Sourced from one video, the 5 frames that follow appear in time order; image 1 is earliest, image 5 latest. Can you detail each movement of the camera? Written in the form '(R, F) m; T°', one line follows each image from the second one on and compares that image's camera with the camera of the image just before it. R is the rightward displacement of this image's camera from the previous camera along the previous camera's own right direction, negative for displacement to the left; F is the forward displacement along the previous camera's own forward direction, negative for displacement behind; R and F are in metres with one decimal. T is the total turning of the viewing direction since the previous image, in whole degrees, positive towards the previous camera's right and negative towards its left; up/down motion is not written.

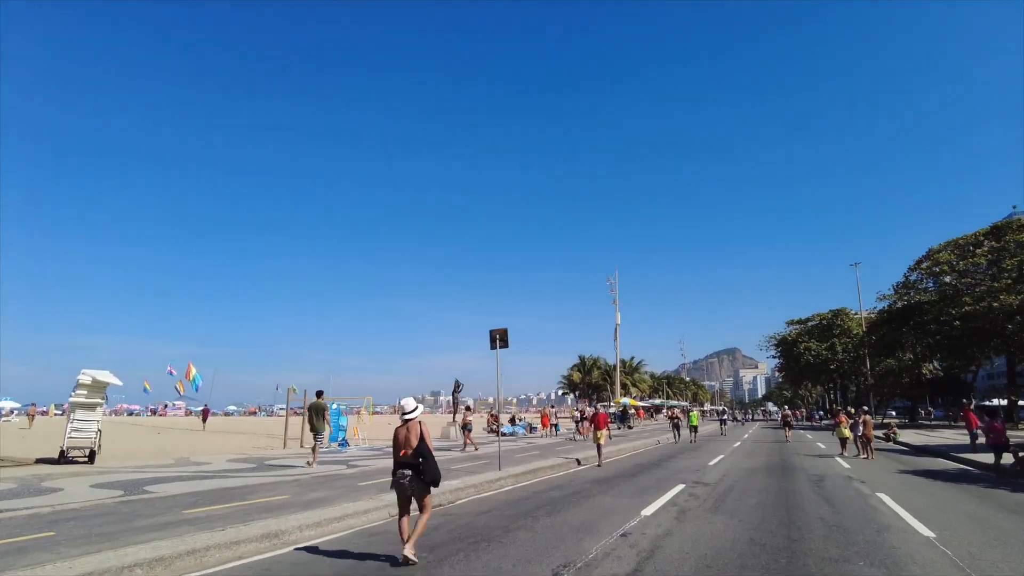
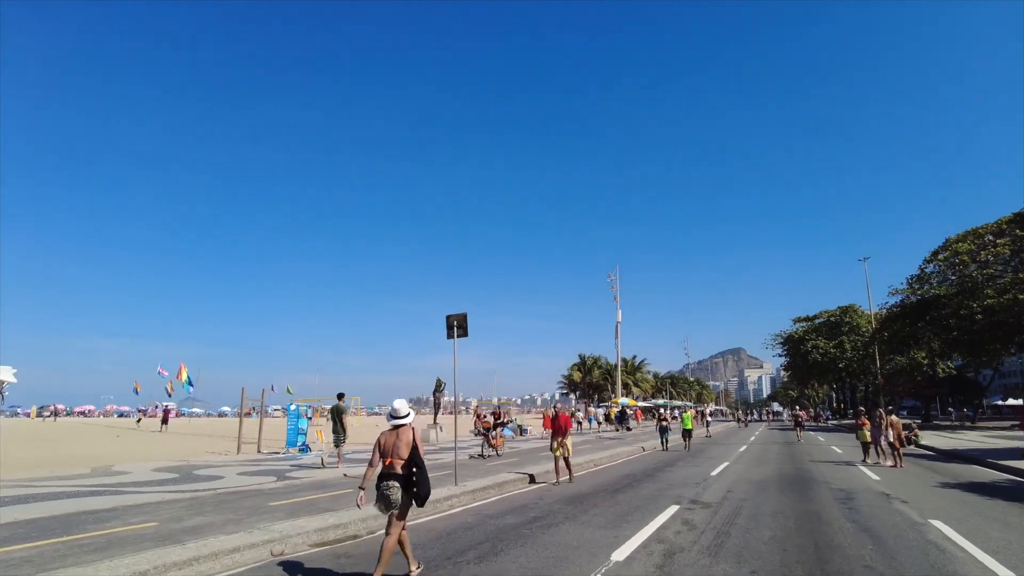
(+1.0, +2.7) m; 0°
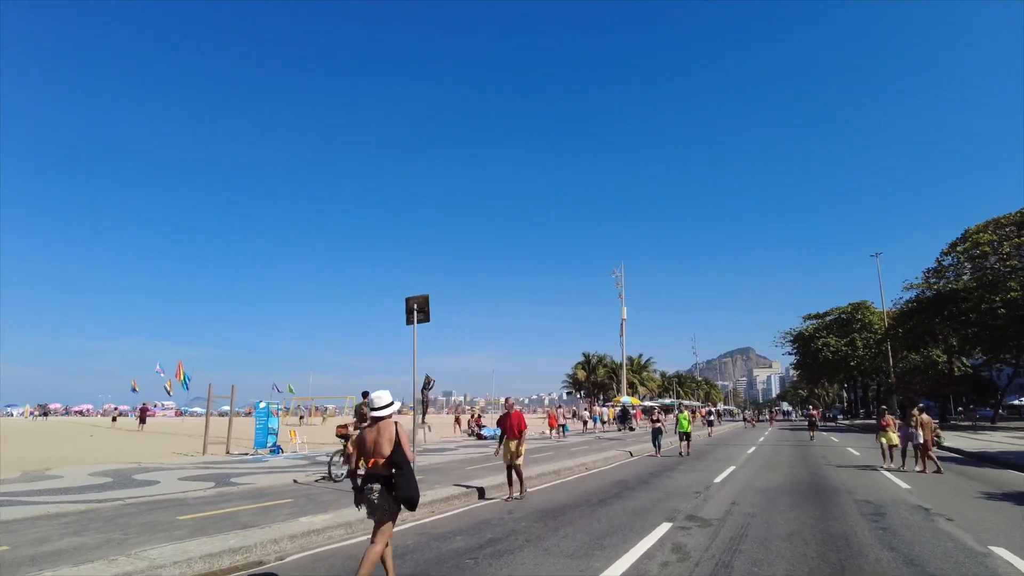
(+0.7, +1.9) m; -1°
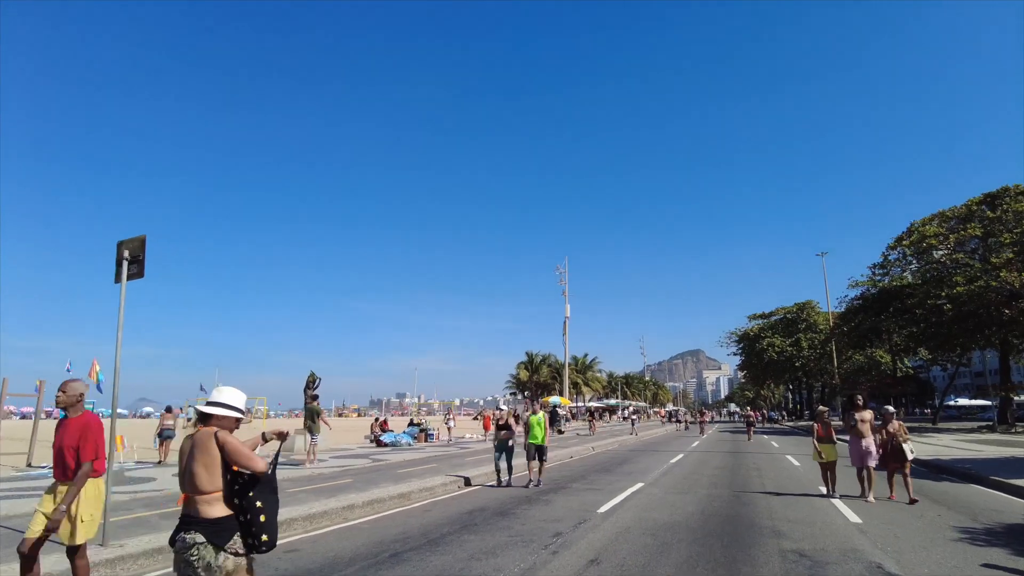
(+2.4, +3.9) m; +4°
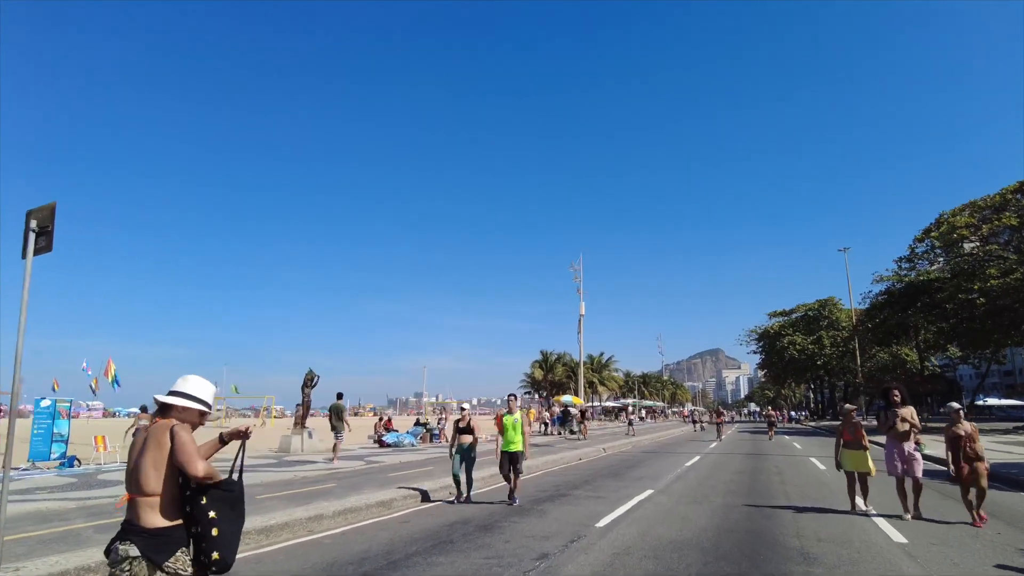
(+0.5, +1.2) m; -2°
